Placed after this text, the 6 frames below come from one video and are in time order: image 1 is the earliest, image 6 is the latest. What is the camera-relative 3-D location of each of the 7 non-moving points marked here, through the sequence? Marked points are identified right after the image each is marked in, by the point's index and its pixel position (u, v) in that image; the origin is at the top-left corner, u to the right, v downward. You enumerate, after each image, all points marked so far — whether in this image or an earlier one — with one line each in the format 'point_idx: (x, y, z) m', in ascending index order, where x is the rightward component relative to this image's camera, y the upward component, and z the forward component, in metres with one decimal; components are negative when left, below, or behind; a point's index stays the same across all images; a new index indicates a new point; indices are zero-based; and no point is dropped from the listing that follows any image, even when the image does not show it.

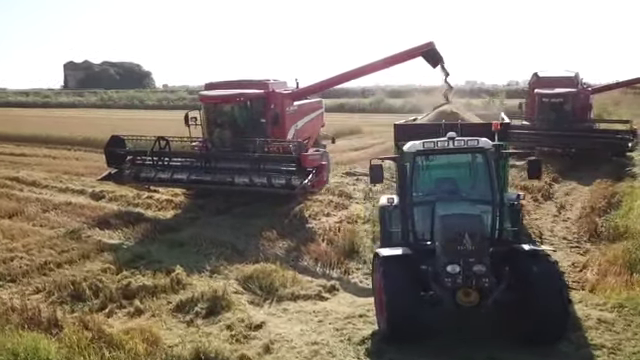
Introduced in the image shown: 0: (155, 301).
0: (-1.9, -1.4, +5.8) m
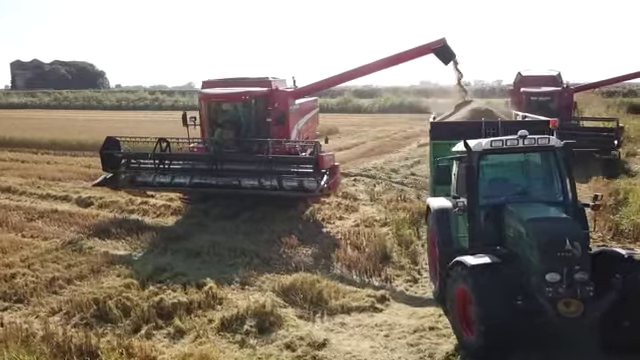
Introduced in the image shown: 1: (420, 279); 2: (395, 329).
0: (-1.3, -1.4, +5.2) m
1: (+1.3, -1.3, +6.5) m
2: (+0.7, -1.5, +4.9) m
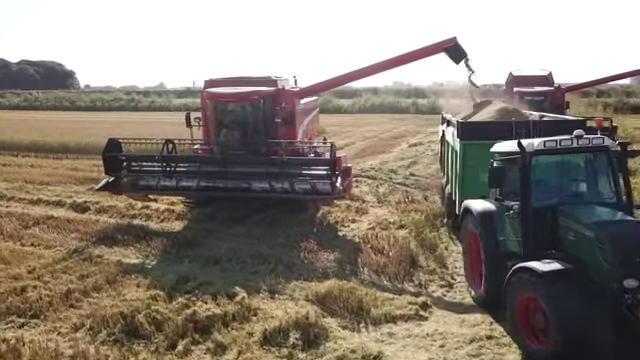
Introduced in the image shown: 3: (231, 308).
0: (-0.8, -1.5, +4.9) m
1: (+1.7, -1.3, +6.3) m
2: (+1.2, -1.5, +4.7) m
3: (-0.9, -1.4, +5.3) m
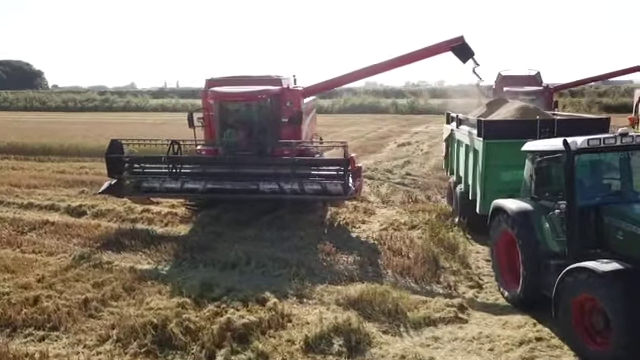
0: (-0.4, -1.5, +4.7) m
1: (+2.0, -1.3, +6.2) m
2: (+1.6, -1.5, +4.6) m
3: (-0.6, -1.4, +5.1) m
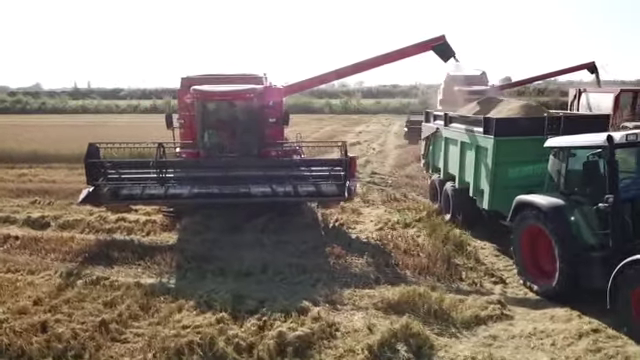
0: (+0.1, -1.5, +4.5) m
1: (+2.3, -1.2, +6.3) m
2: (+2.2, -1.4, +4.6) m
3: (-0.1, -1.4, +4.9) m
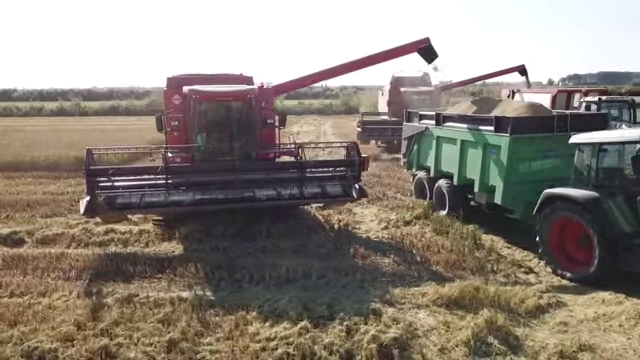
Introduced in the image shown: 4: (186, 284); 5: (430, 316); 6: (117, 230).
0: (+1.0, -1.5, +4.5) m
1: (+2.8, -1.2, +6.7) m
2: (+3.0, -1.4, +5.0) m
3: (+0.7, -1.4, +4.8) m
4: (-1.7, -1.3, +6.3) m
5: (+1.2, -1.4, +5.2) m
6: (-3.4, -0.8, +8.5) m
